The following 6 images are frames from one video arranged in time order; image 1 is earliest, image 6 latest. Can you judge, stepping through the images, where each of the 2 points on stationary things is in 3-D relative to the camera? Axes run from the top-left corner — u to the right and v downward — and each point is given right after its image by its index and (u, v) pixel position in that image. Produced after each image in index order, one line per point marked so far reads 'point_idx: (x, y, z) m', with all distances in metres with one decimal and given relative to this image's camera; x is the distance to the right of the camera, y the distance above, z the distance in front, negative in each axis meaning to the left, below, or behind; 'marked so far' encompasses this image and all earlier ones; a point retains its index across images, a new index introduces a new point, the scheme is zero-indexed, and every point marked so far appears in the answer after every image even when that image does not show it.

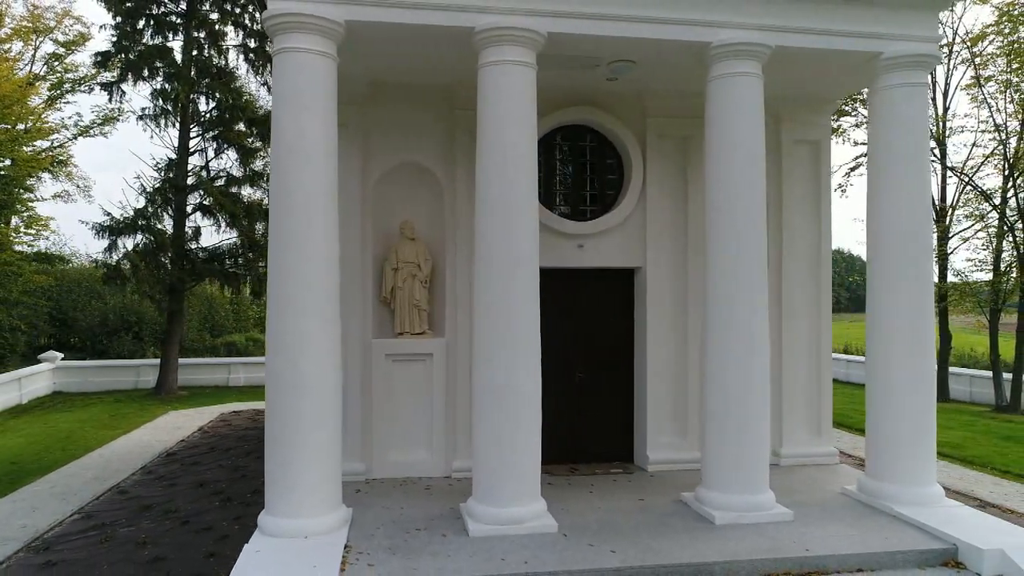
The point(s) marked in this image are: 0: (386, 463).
0: (-1.4, -1.9, +7.1) m
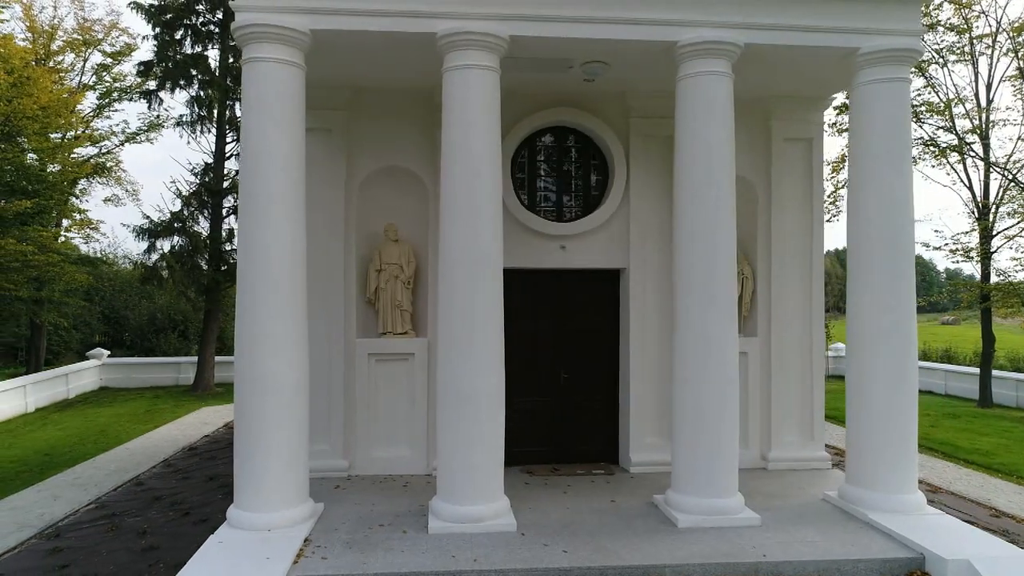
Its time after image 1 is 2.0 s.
0: (-1.6, -2.0, +7.3) m
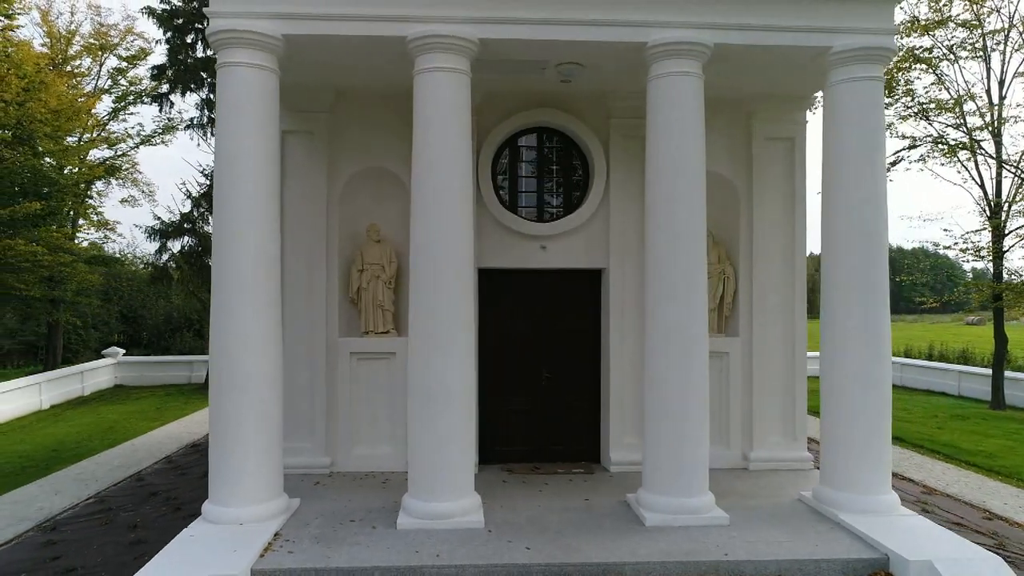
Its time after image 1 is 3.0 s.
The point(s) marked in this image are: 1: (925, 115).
0: (-1.8, -1.9, +7.4) m
1: (+12.0, +5.0, +18.6) m
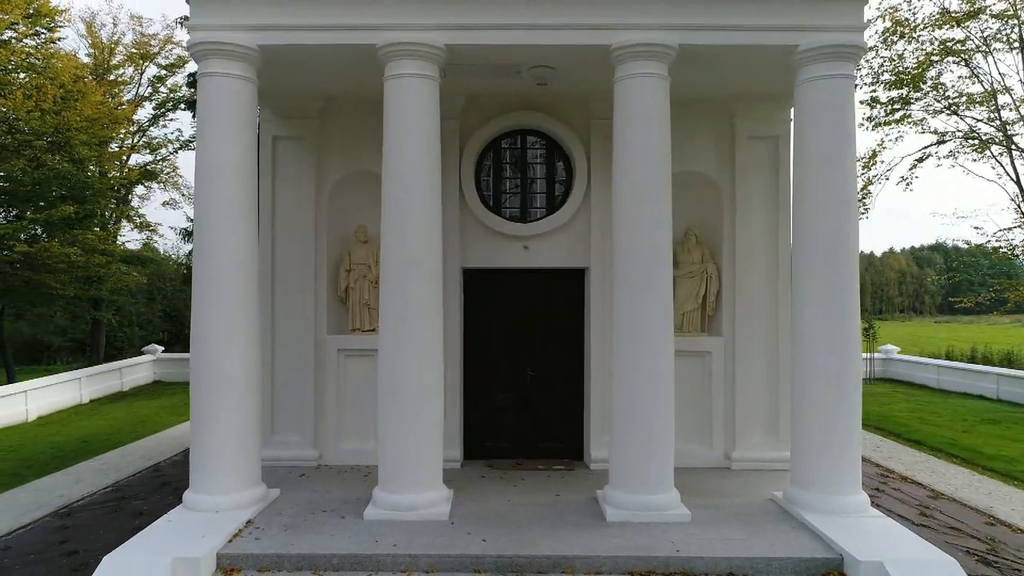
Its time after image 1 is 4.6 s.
0: (-2.1, -1.9, +7.6) m
1: (+12.5, +5.0, +18.0) m
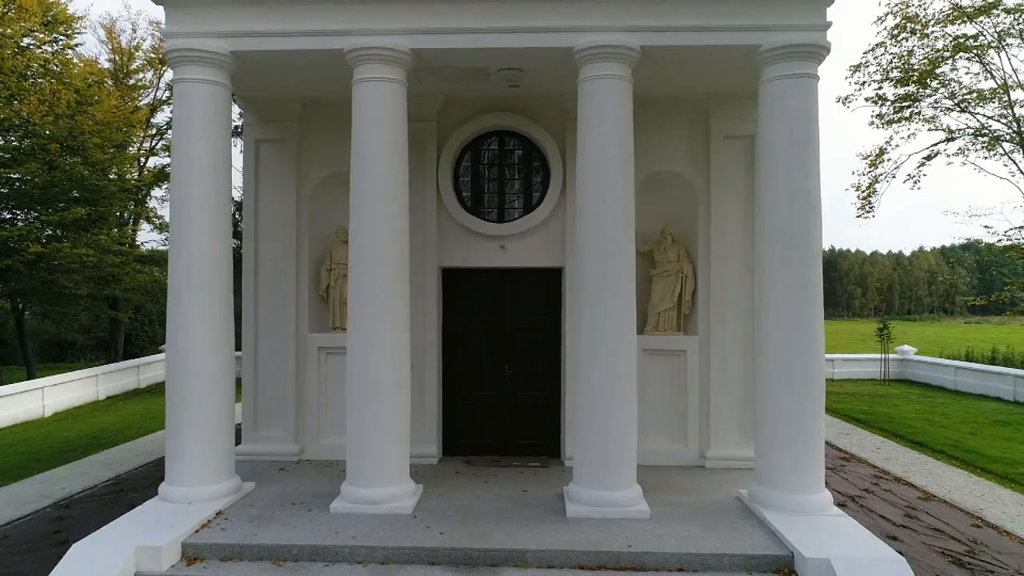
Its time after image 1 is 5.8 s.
0: (-2.3, -1.9, +7.8) m
1: (+12.5, +5.0, +17.7) m
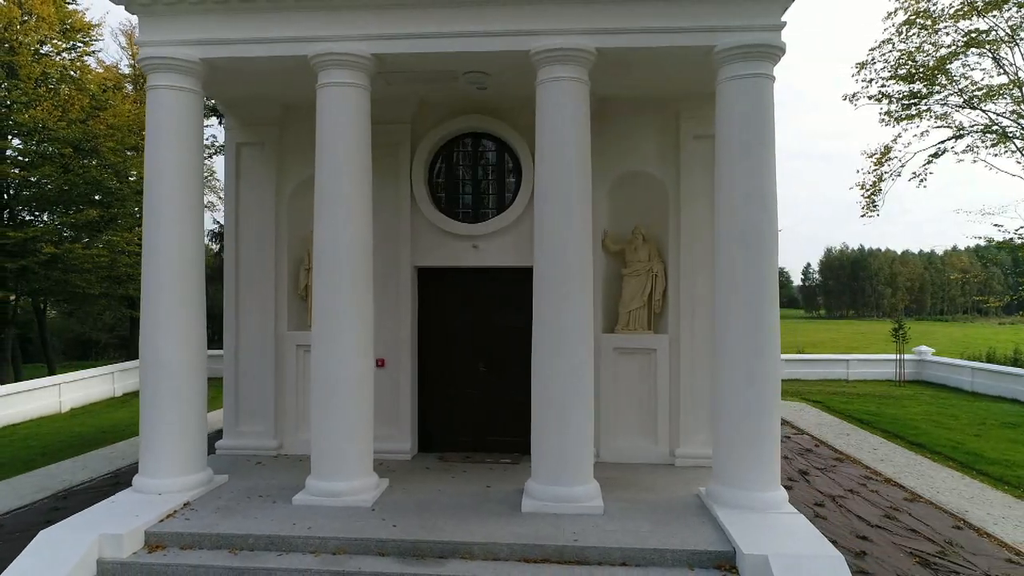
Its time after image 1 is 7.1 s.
0: (-2.7, -1.9, +8.0) m
1: (+12.5, +5.0, +17.4) m
